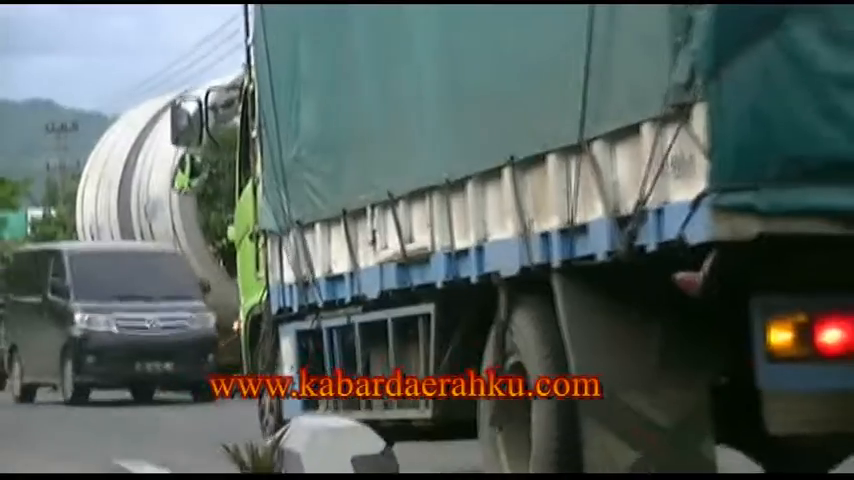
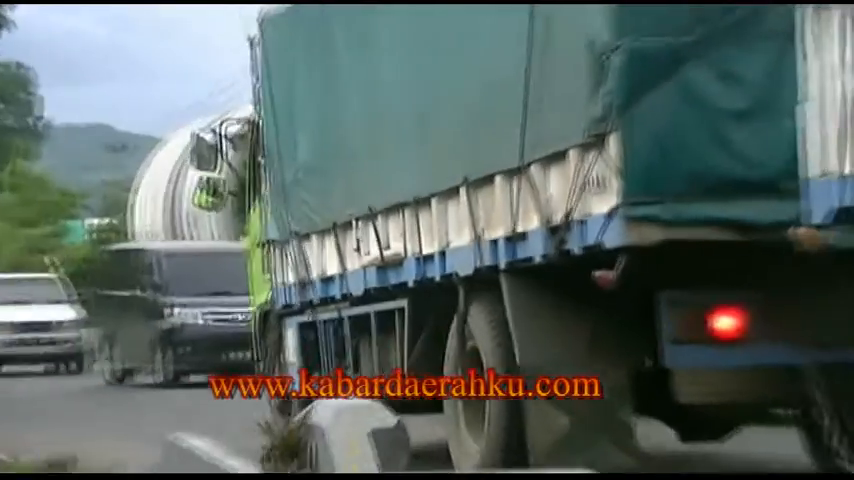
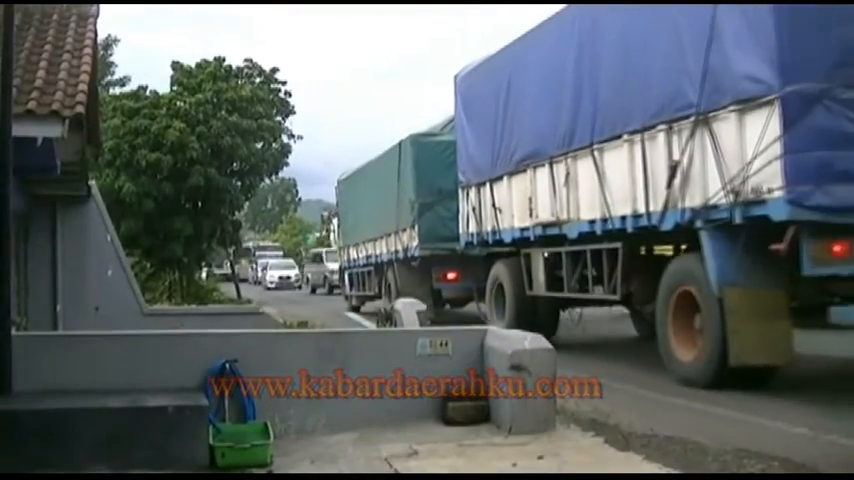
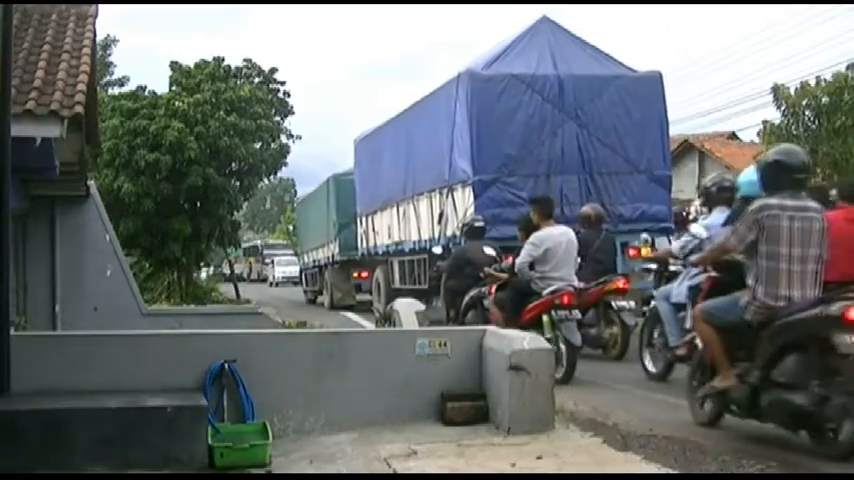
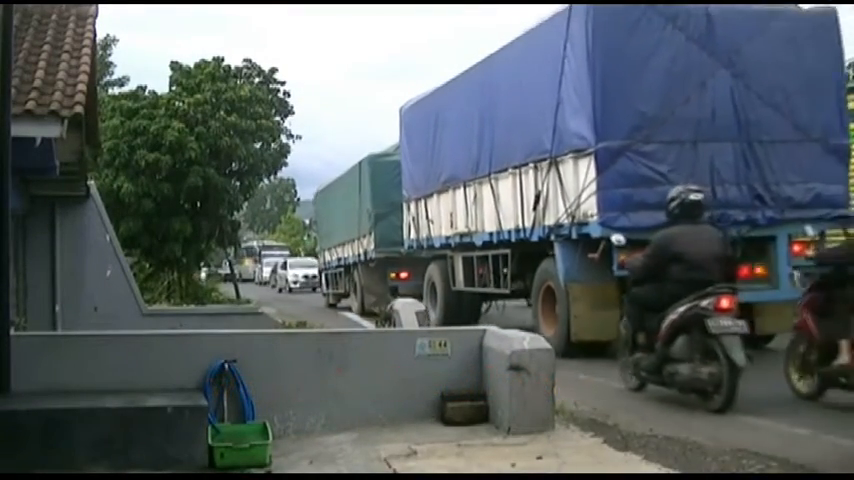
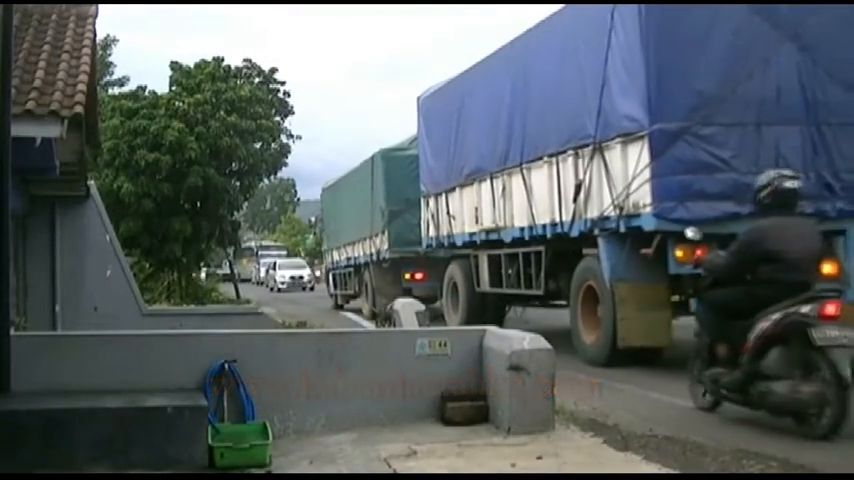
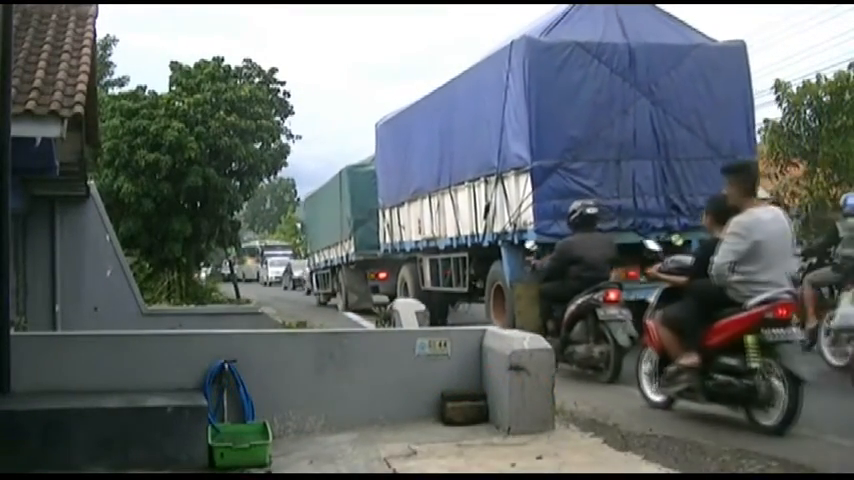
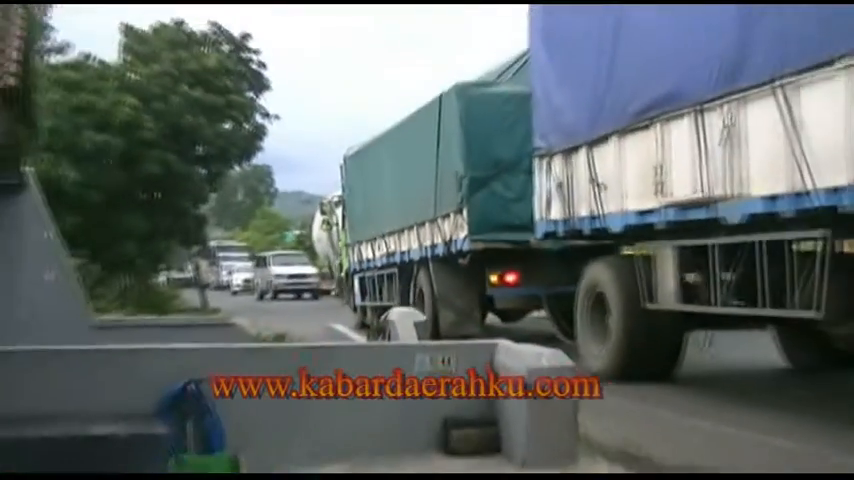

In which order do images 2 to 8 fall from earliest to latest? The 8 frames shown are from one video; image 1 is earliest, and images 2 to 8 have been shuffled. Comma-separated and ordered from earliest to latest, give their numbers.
2, 8, 3, 6, 5, 7, 4
